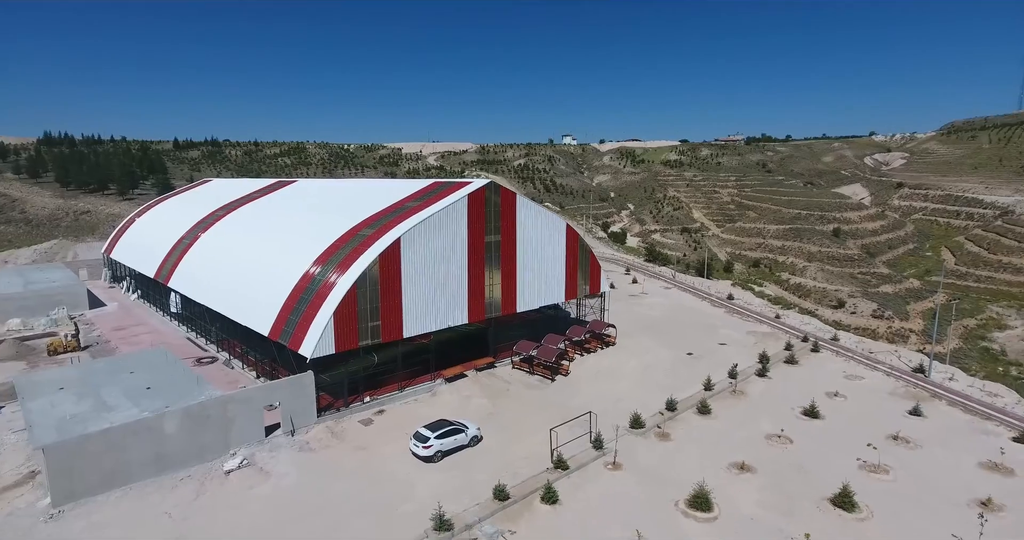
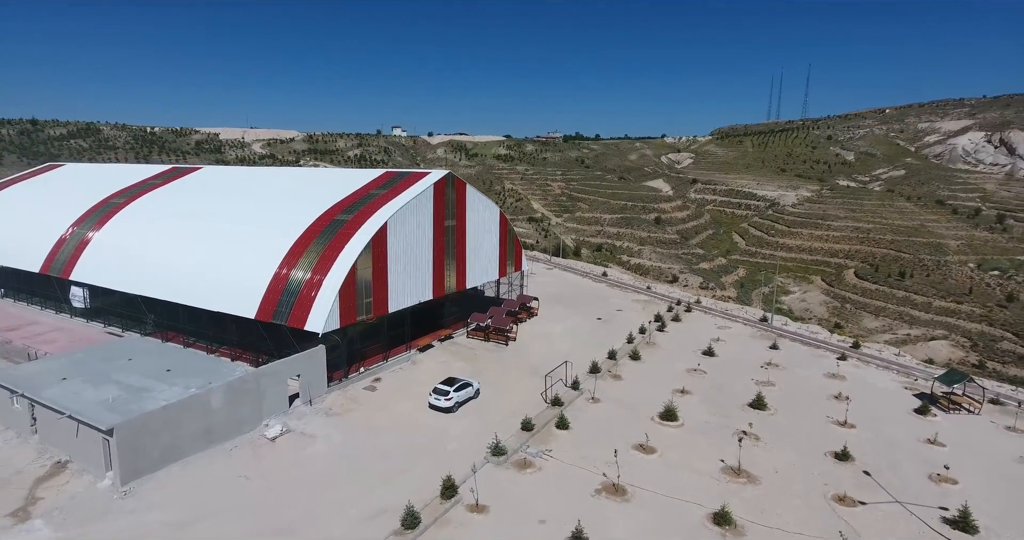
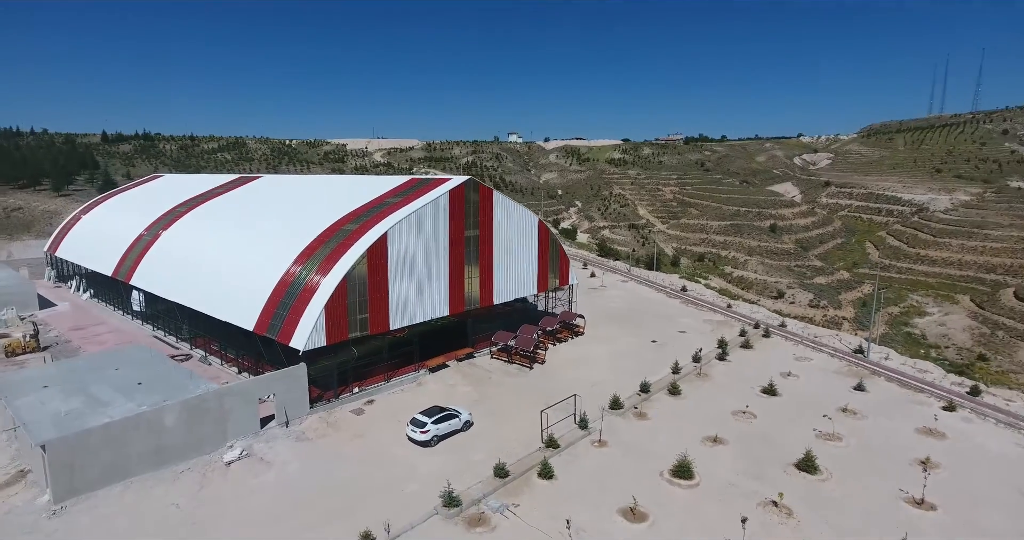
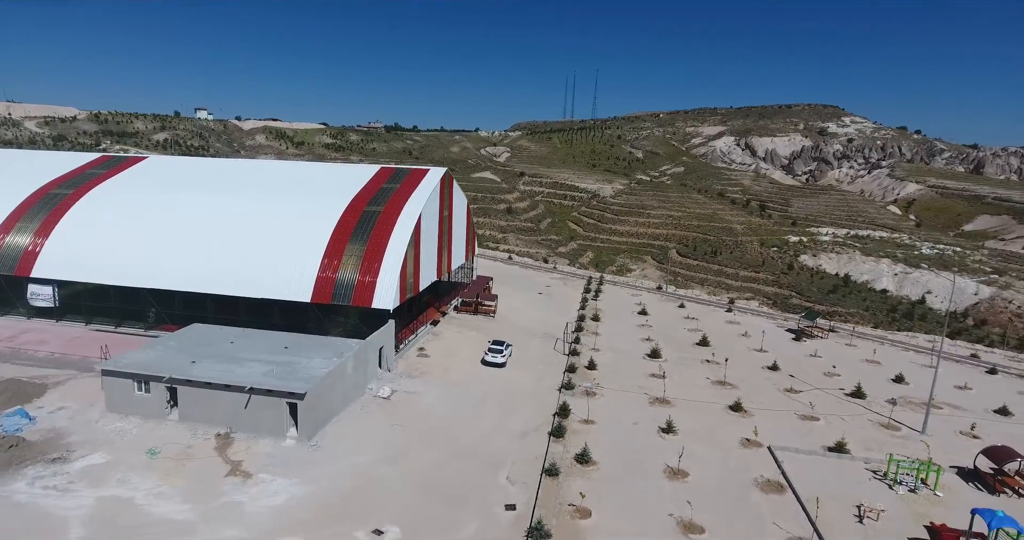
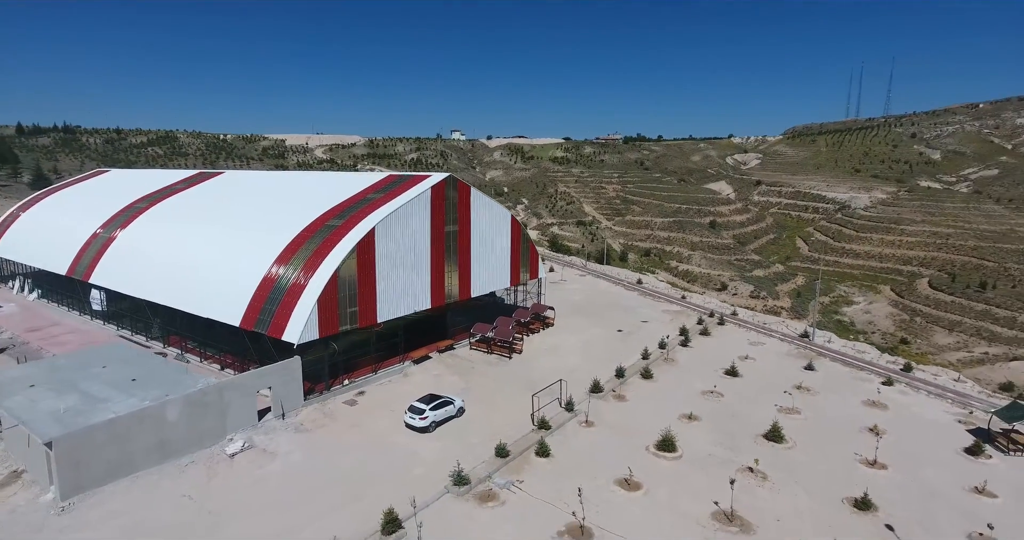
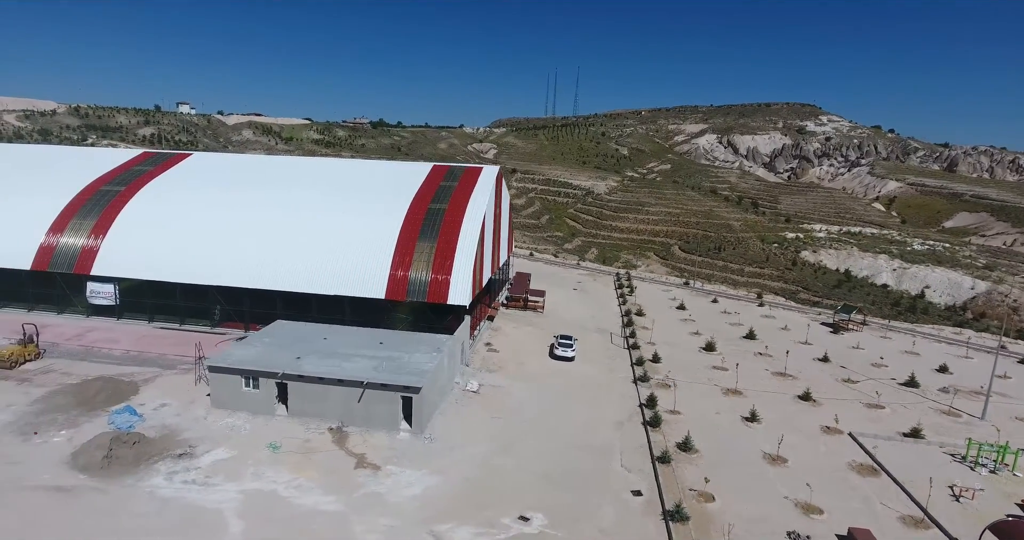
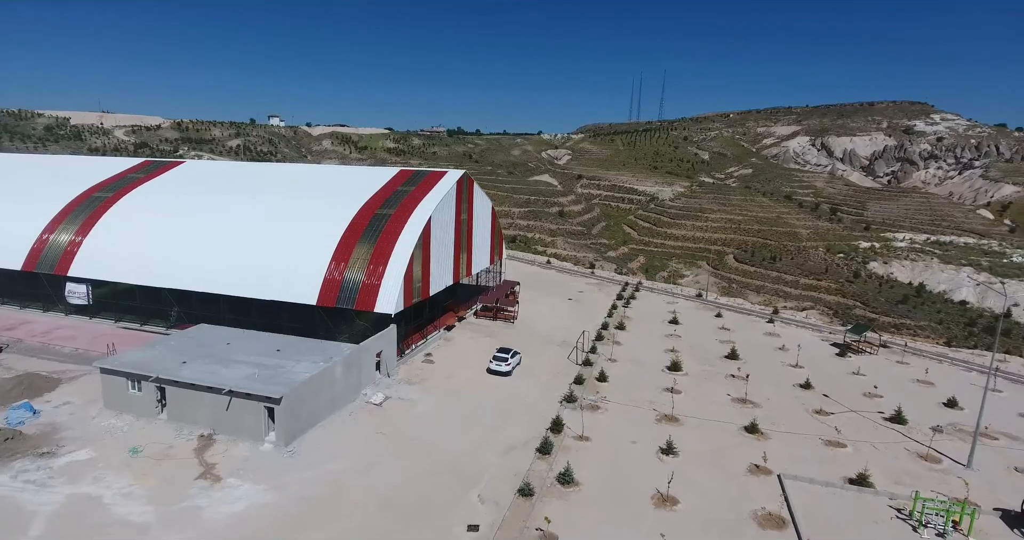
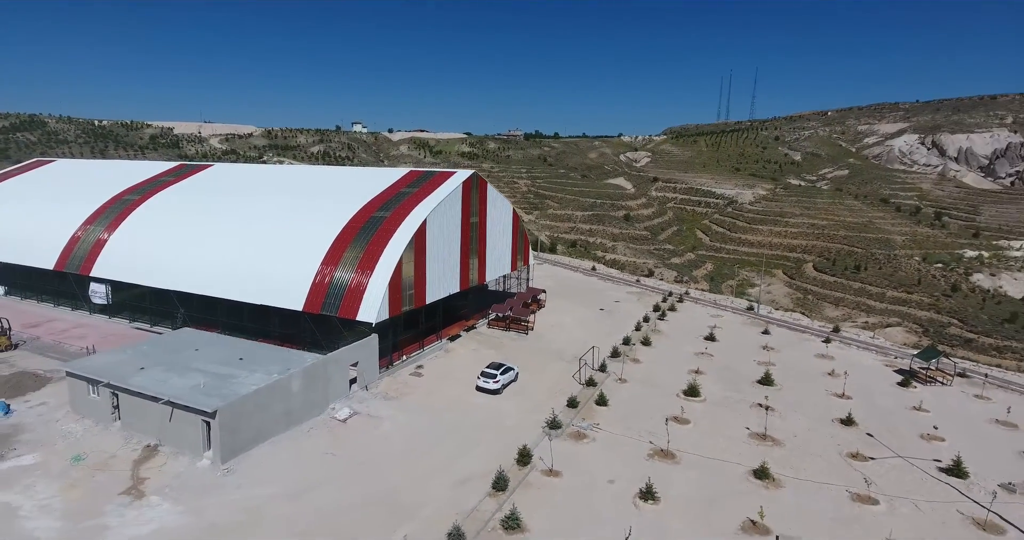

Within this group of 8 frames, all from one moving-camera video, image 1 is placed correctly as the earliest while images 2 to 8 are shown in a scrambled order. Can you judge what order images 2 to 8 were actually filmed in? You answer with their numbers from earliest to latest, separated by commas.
3, 5, 2, 8, 7, 4, 6
